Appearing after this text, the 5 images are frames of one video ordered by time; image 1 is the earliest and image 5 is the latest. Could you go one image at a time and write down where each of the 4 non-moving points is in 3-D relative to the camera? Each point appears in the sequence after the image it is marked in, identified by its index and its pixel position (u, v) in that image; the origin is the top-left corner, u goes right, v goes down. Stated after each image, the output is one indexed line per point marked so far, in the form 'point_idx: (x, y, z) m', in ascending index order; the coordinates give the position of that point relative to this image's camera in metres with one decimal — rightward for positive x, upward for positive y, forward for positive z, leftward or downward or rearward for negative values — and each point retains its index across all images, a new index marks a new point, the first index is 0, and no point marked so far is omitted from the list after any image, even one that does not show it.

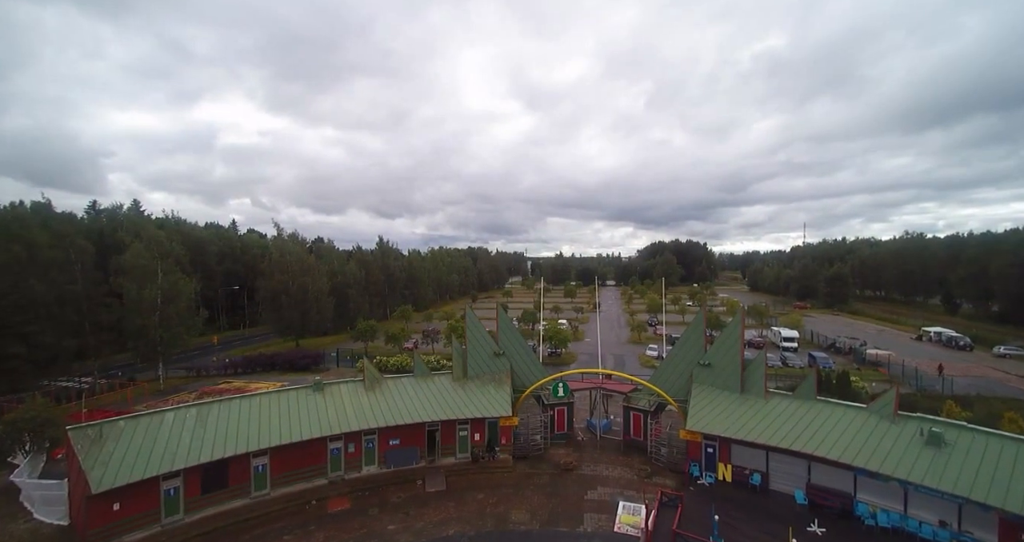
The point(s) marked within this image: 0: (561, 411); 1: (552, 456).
0: (+1.7, -5.0, +15.5) m
1: (+1.3, -6.1, +14.3) m
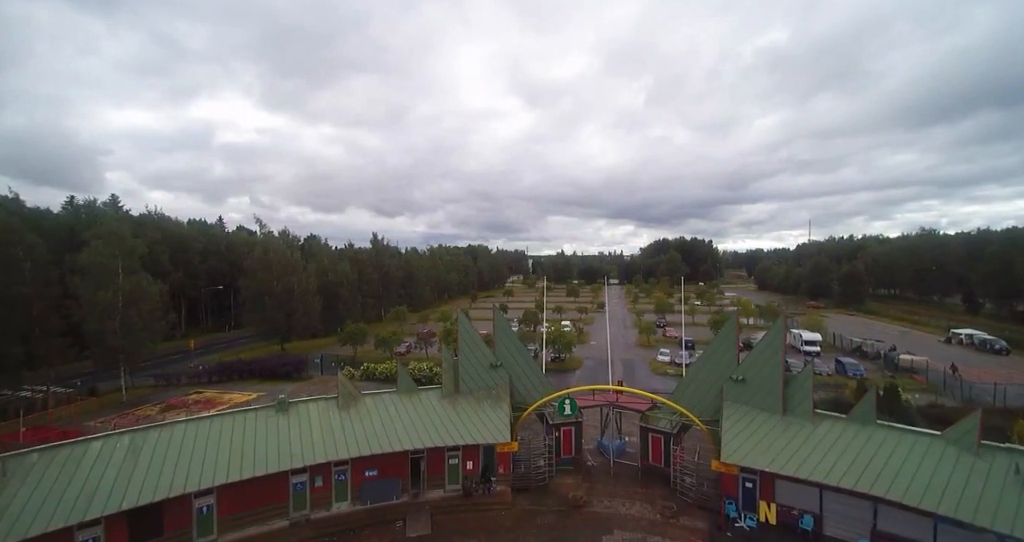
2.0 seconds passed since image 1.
0: (+1.7, -4.9, +13.4) m
1: (+1.3, -6.0, +12.2) m
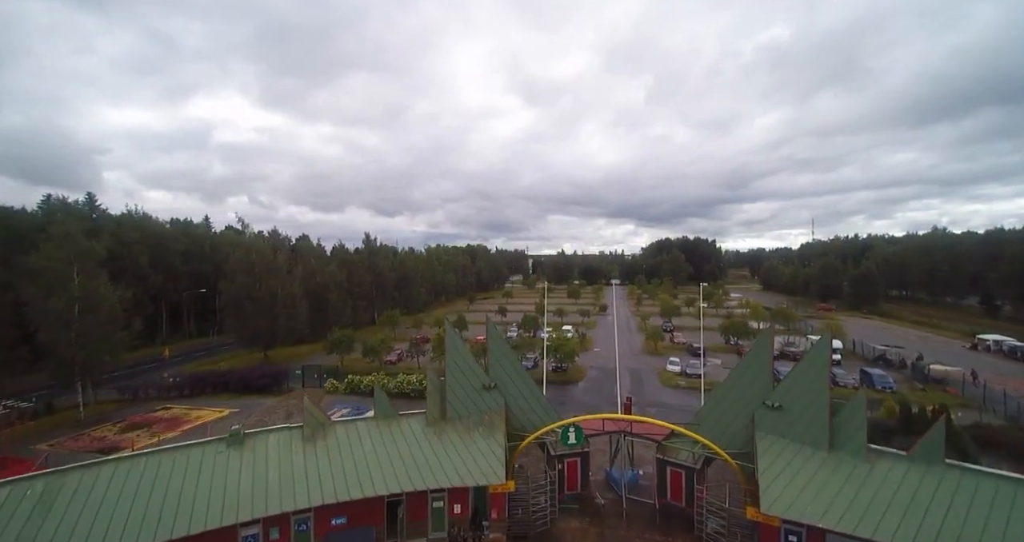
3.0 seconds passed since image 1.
0: (+1.6, -5.1, +11.6) m
1: (+1.2, -6.2, +10.4) m
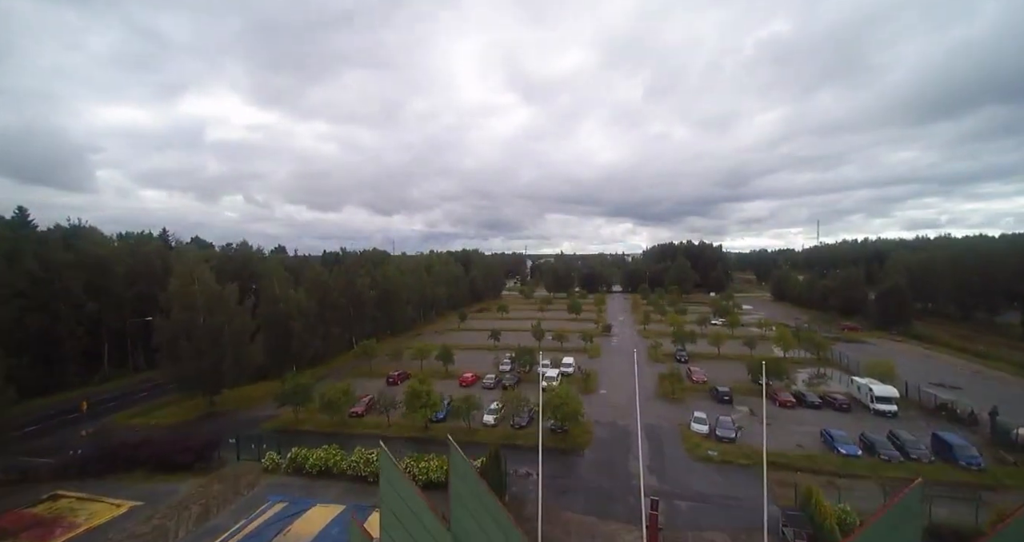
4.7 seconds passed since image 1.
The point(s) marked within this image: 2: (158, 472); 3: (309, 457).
0: (+1.2, -6.8, +7.3) m
1: (+0.8, -7.9, +6.2) m
2: (-13.2, -7.4, +16.5) m
3: (-7.2, -6.6, +15.7) m
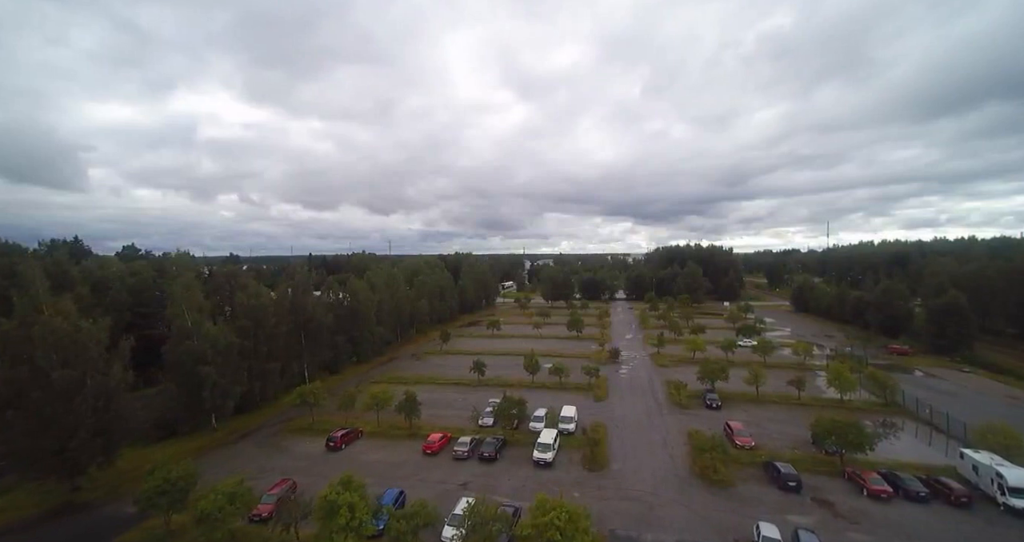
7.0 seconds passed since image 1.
0: (+0.4, -8.1, +0.7) m
1: (0.0, -9.2, -0.5) m
2: (-14.0, -8.7, +9.8) m
3: (-8.0, -7.9, +9.1) m
